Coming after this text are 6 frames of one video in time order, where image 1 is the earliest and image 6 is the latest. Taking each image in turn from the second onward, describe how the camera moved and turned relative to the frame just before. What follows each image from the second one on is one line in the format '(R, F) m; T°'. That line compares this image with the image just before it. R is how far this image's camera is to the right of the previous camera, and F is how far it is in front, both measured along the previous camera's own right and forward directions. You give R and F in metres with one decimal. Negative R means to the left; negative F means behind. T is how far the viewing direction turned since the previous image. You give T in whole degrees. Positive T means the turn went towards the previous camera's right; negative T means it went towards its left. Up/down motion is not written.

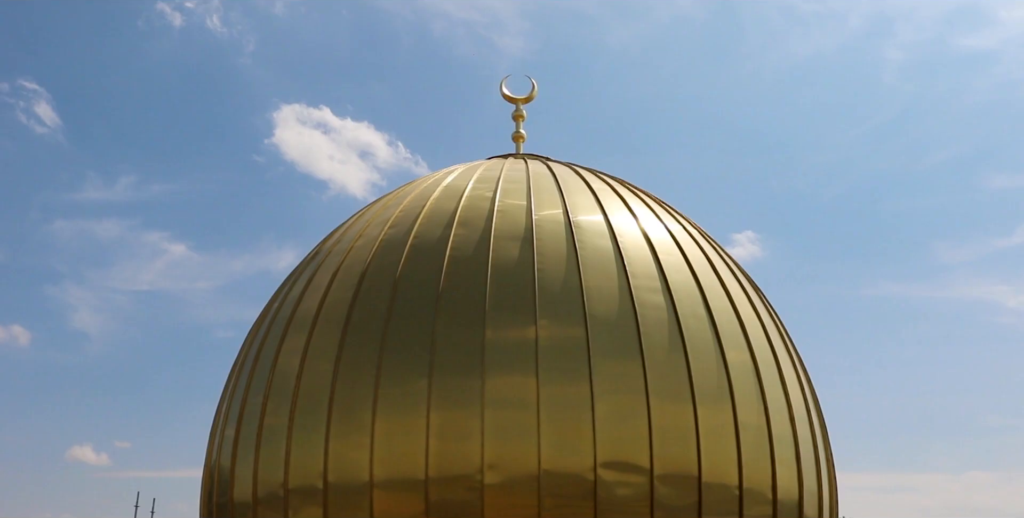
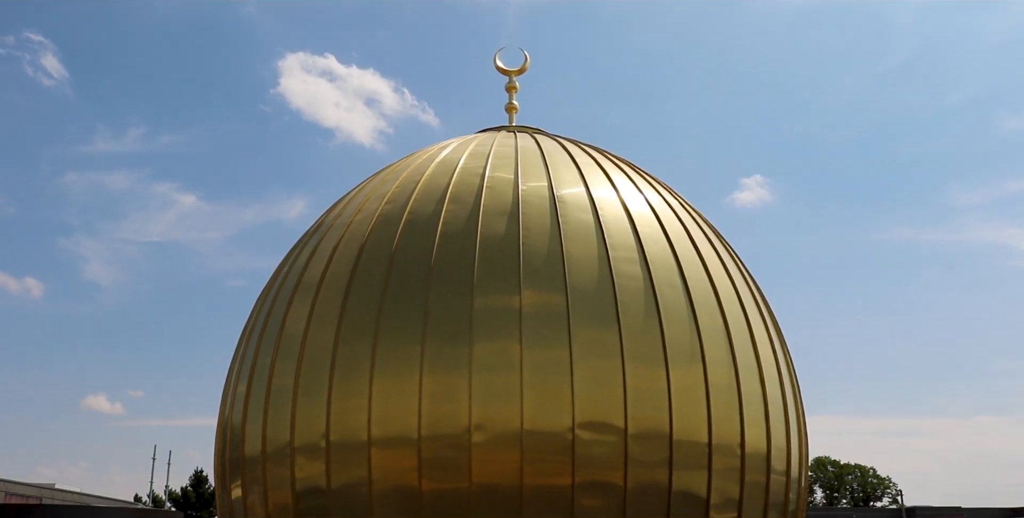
(+0.3, -0.7) m; -1°
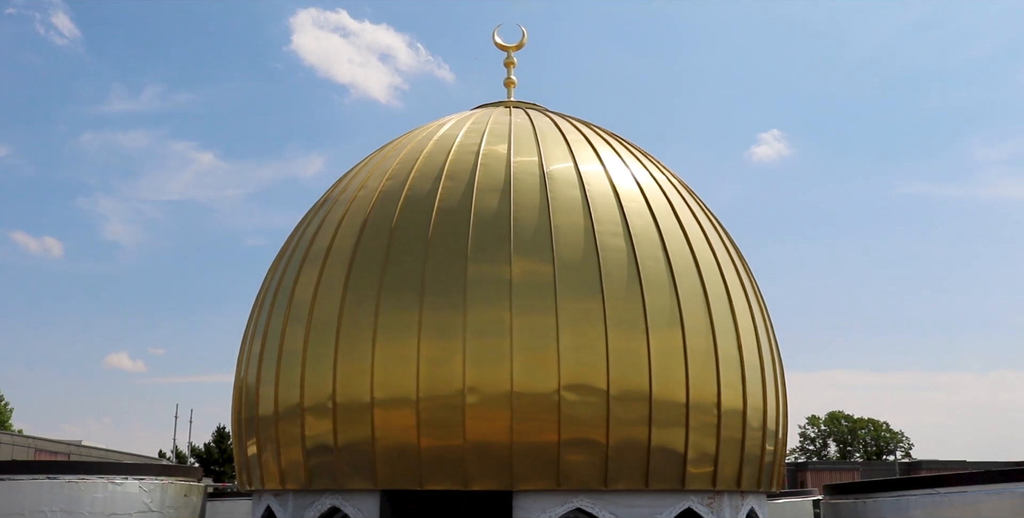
(+0.3, -0.8) m; -1°
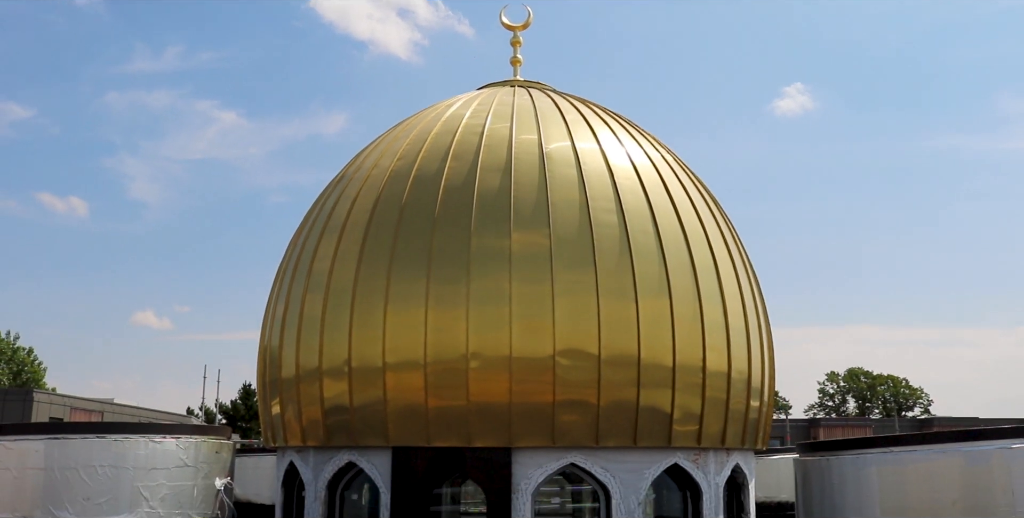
(+0.3, -0.9) m; -1°
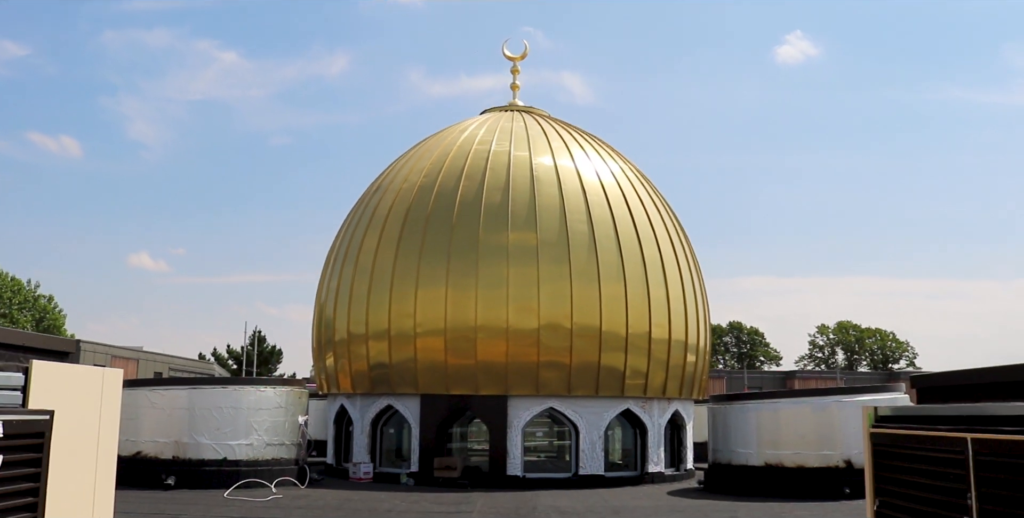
(+0.1, -4.4) m; 0°
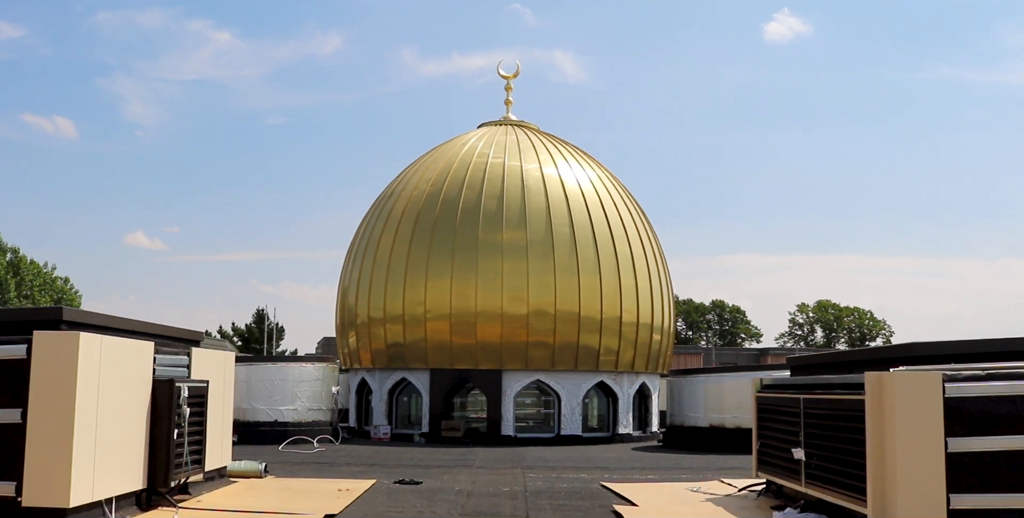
(-0.2, -3.4) m; +1°
